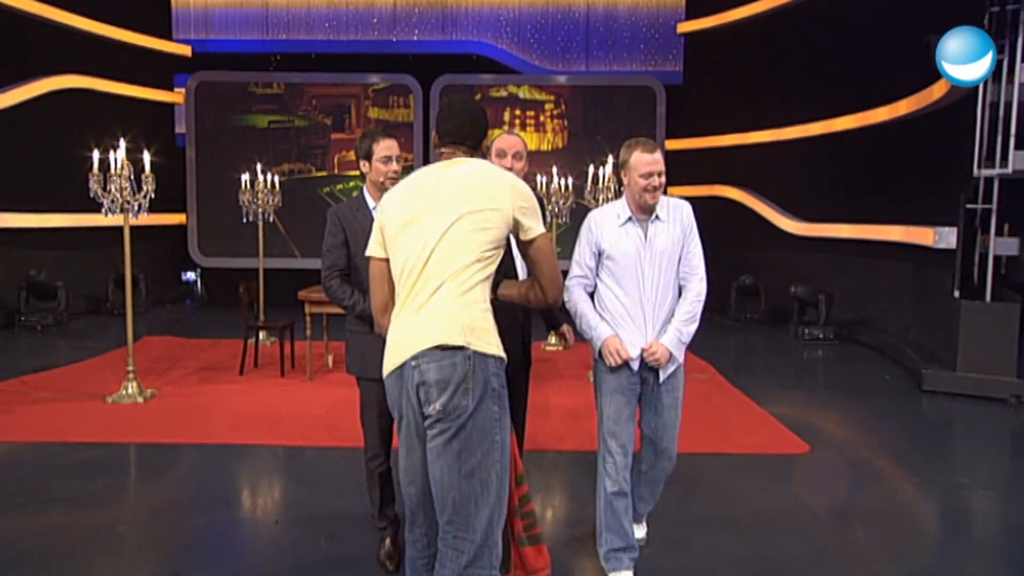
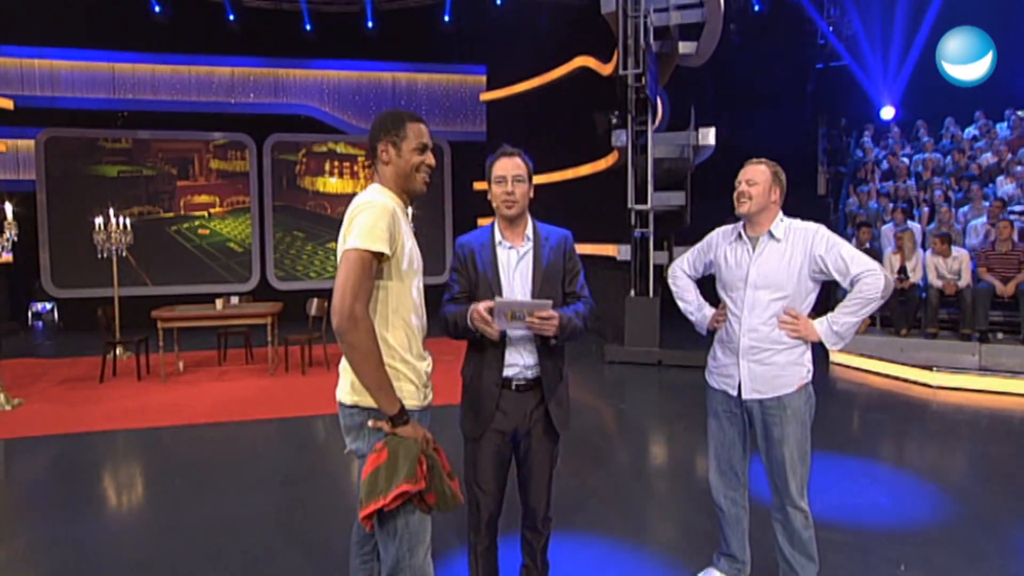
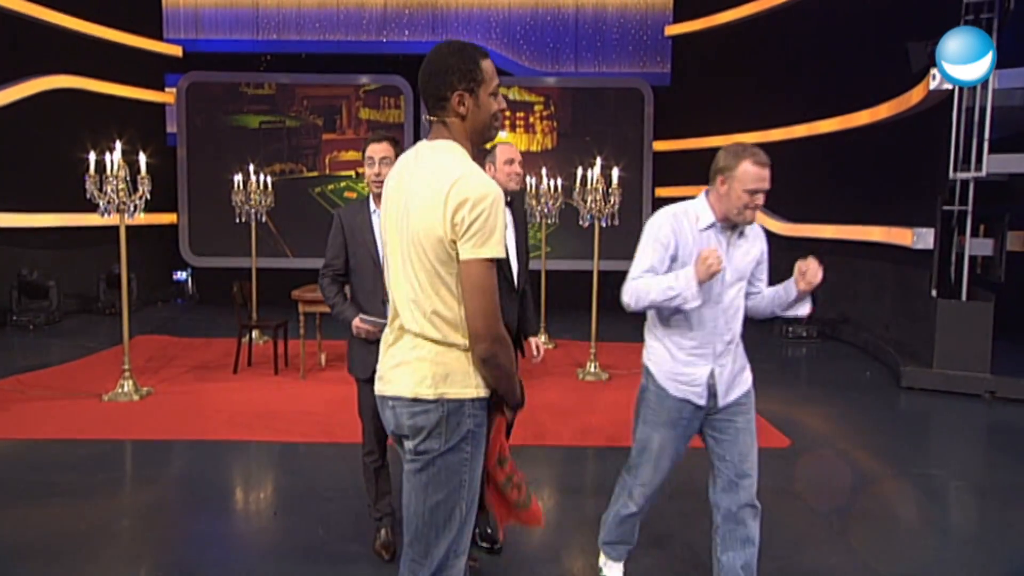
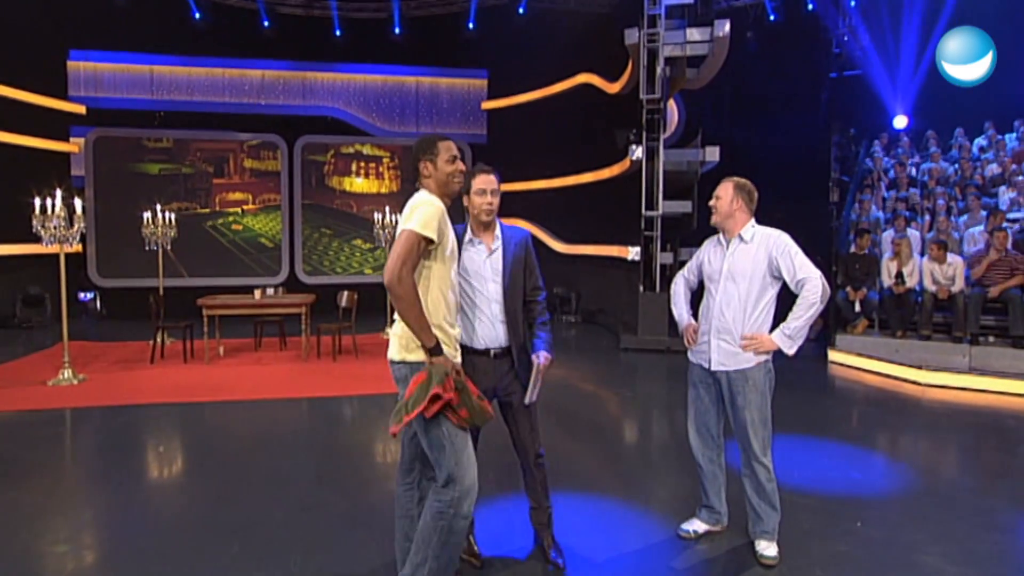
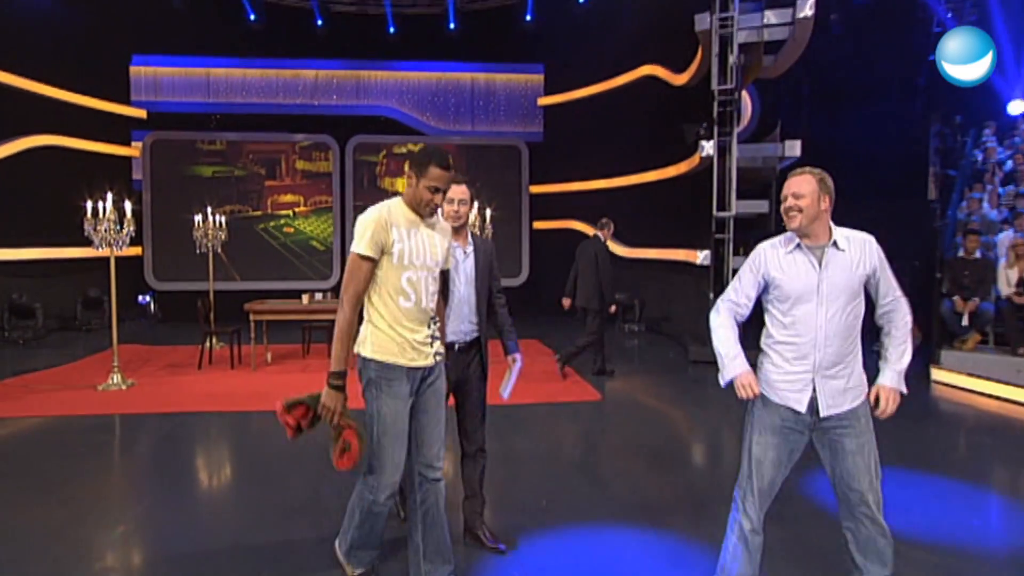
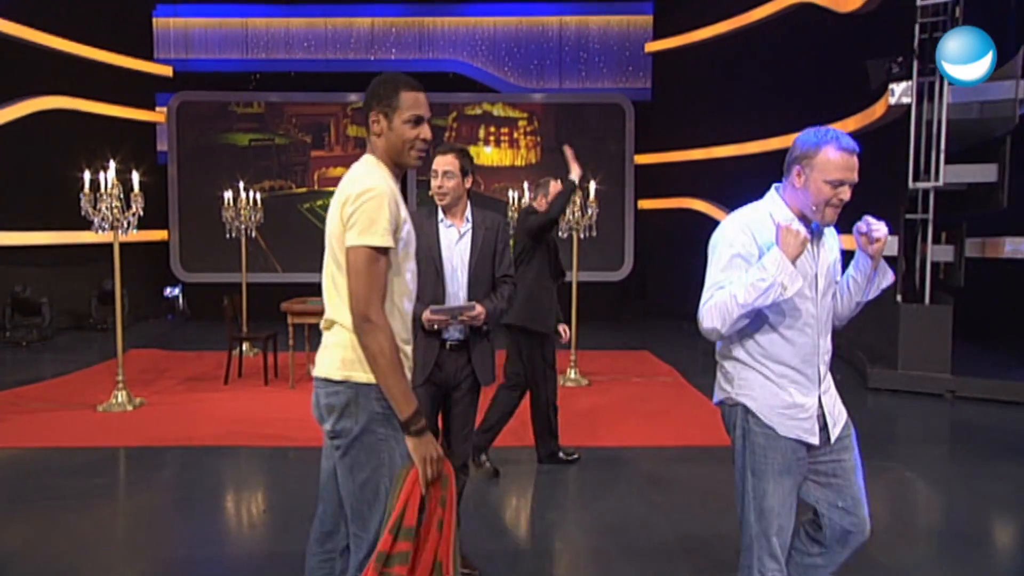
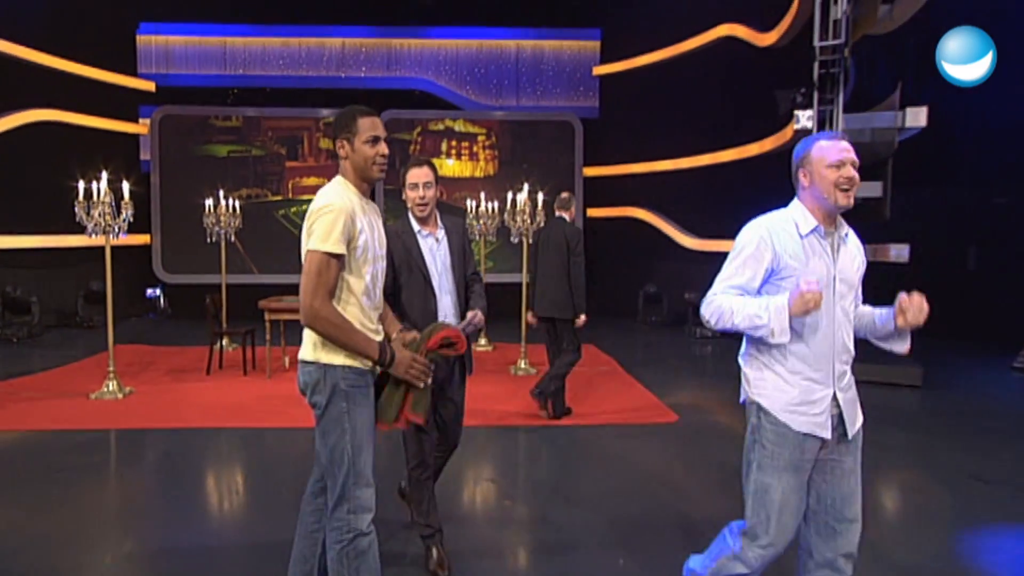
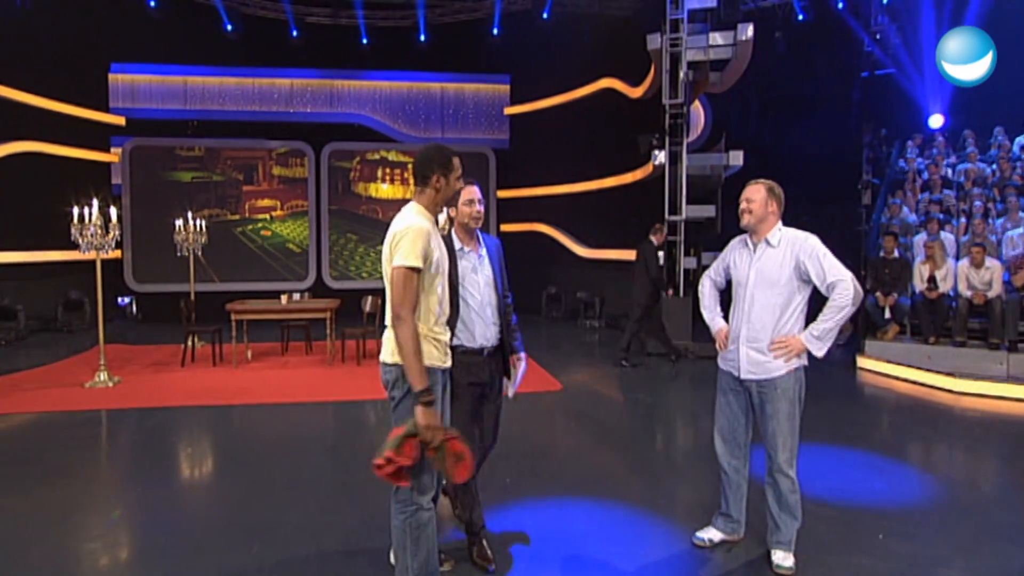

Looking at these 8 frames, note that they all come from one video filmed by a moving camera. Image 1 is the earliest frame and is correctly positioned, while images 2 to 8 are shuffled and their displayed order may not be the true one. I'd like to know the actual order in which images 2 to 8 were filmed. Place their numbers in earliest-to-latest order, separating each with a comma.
3, 6, 7, 5, 8, 4, 2
